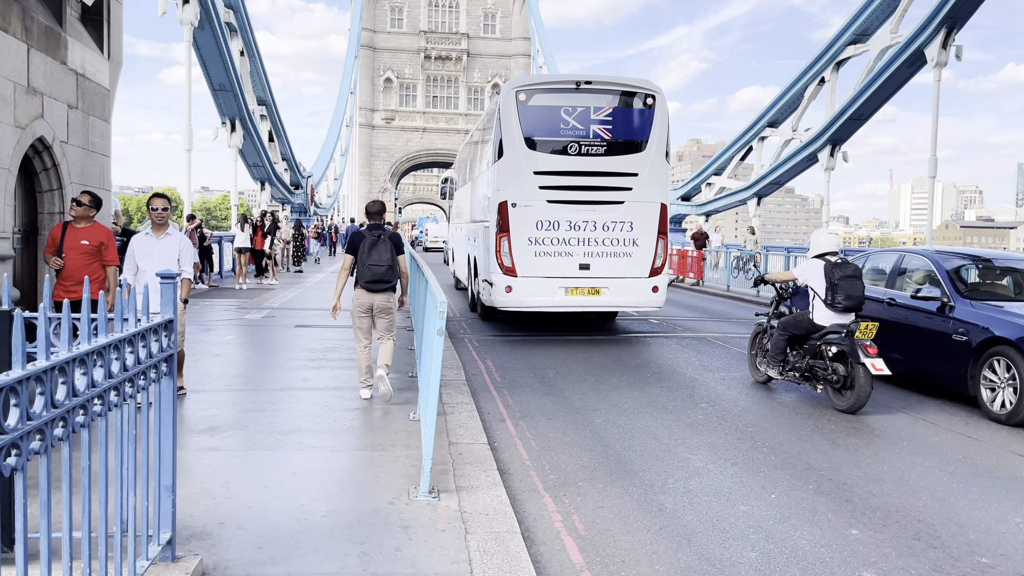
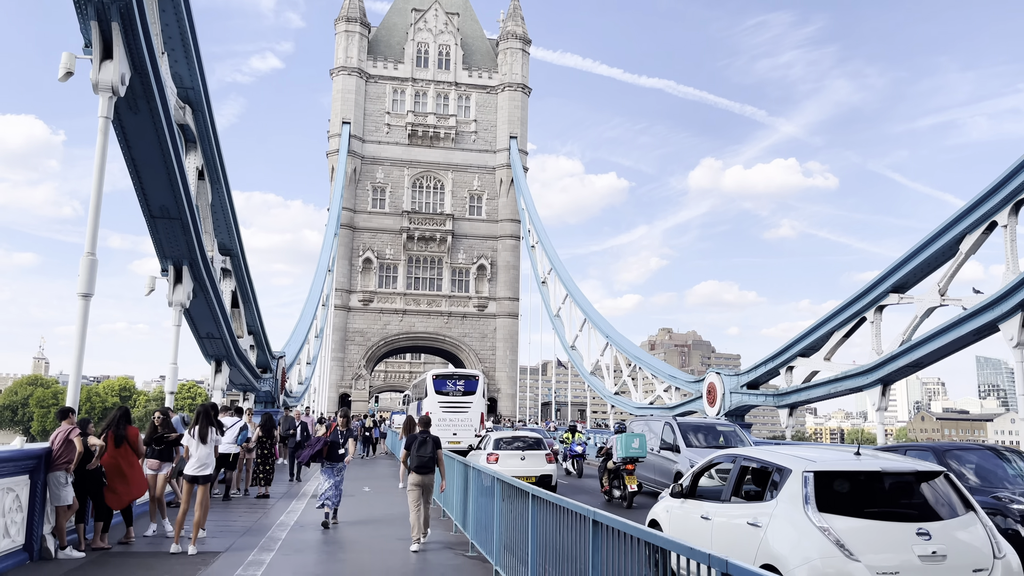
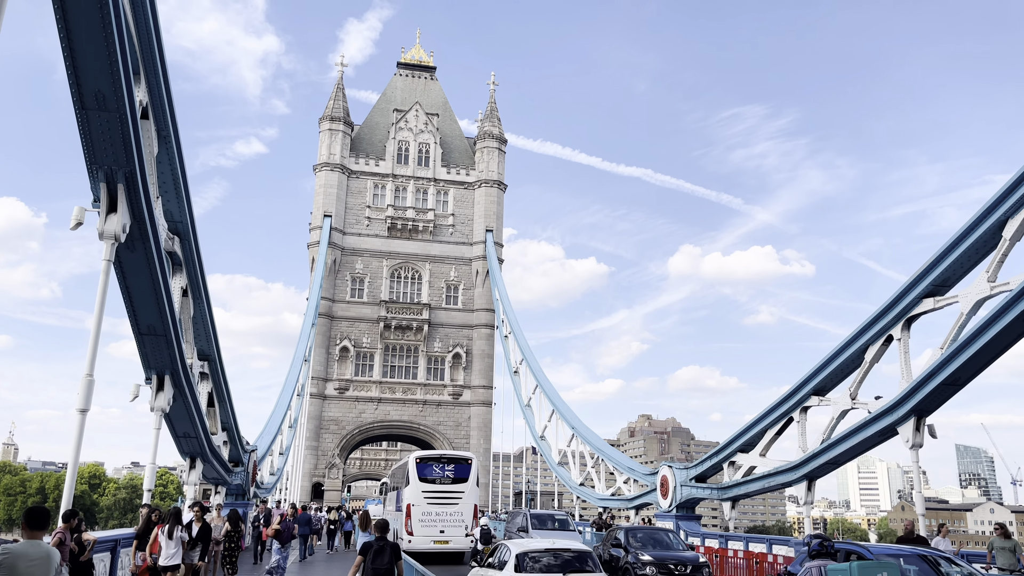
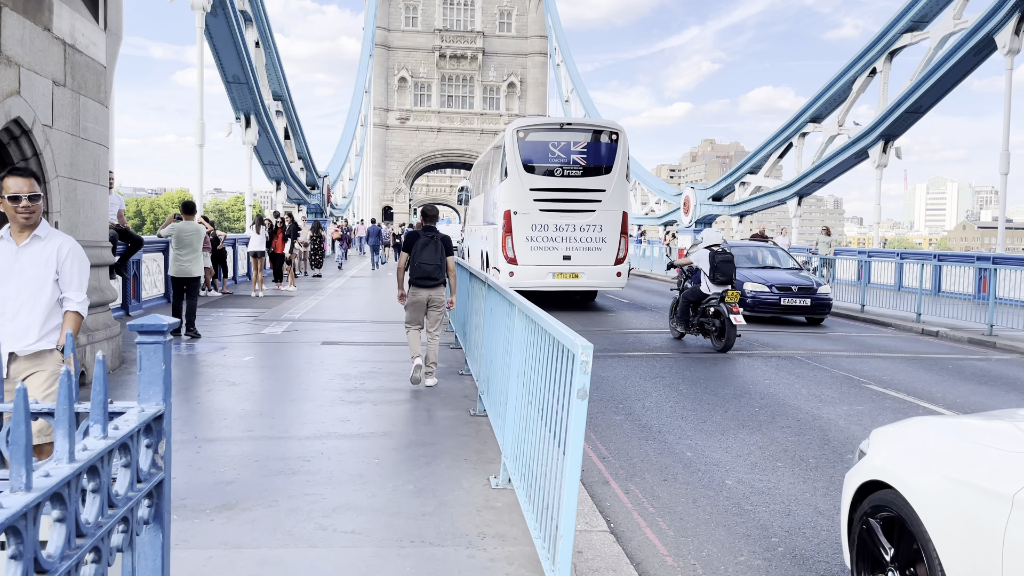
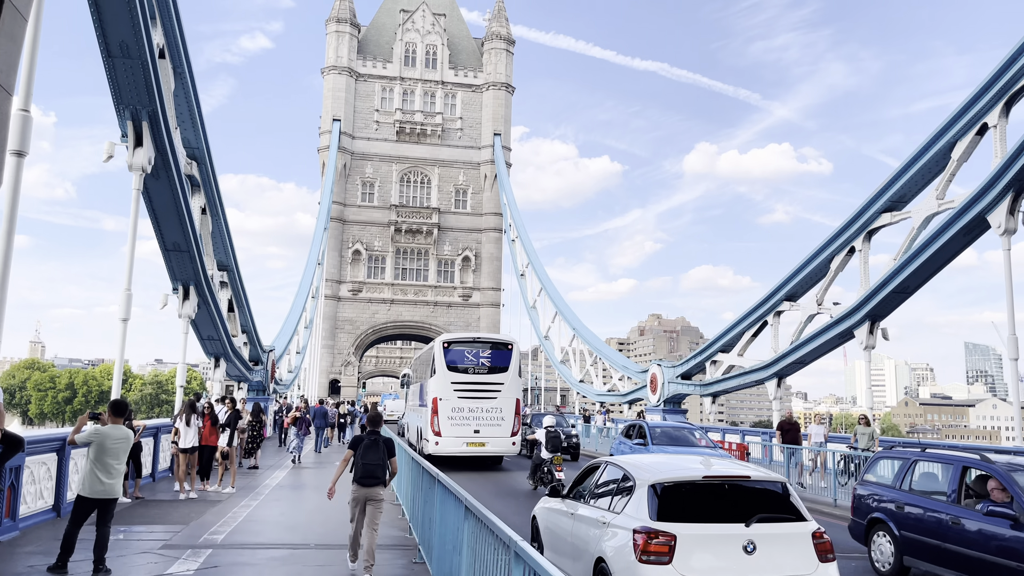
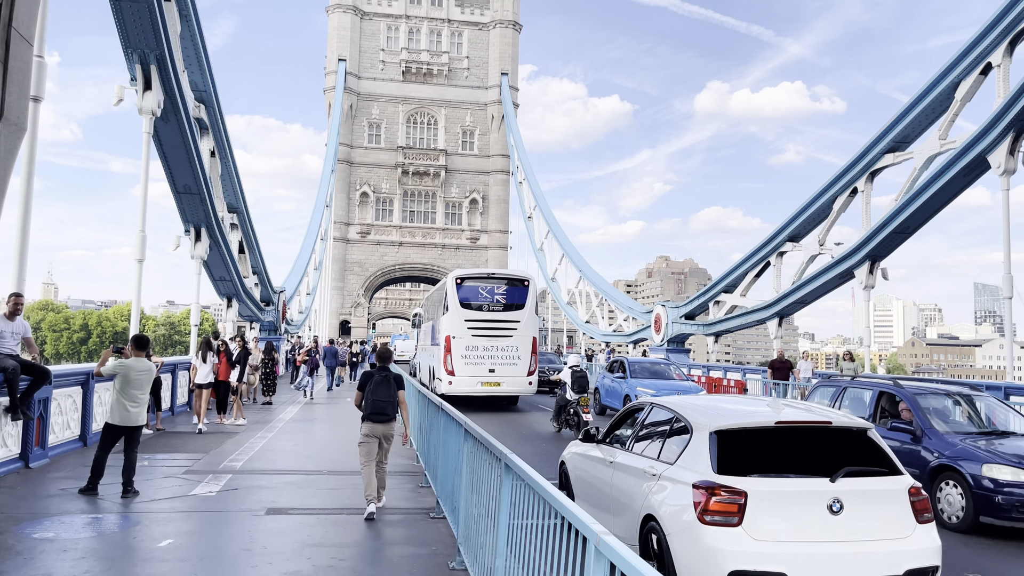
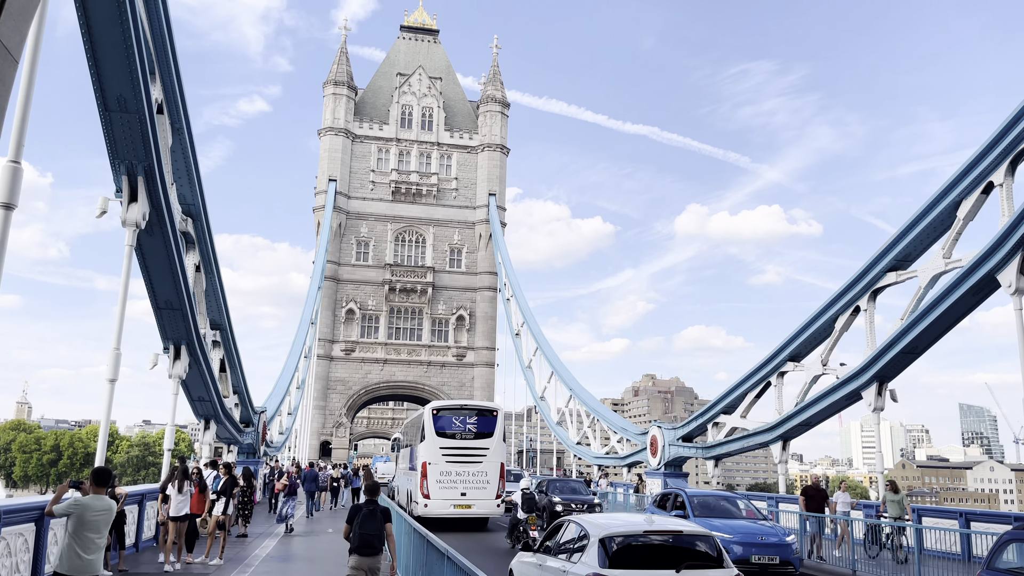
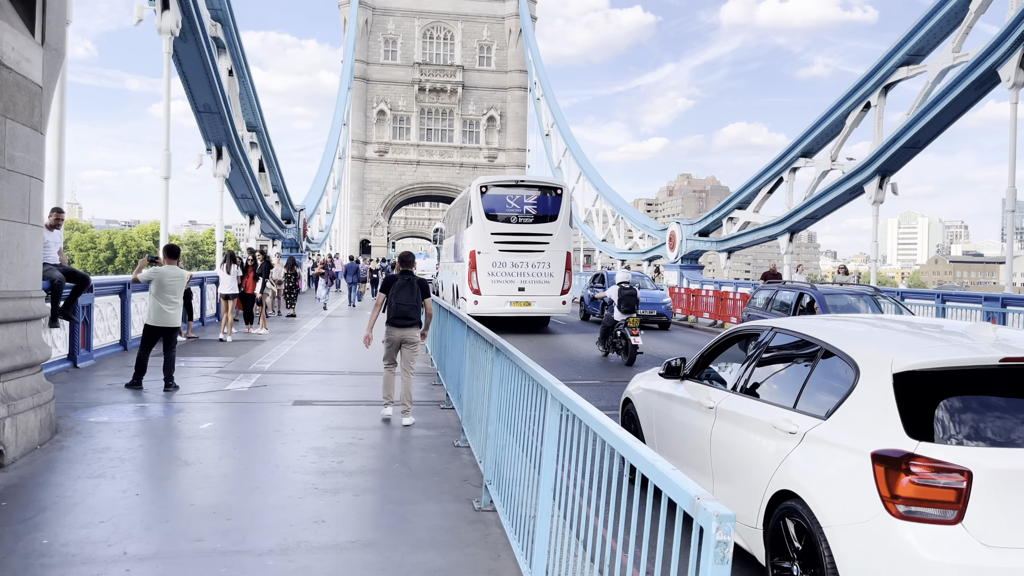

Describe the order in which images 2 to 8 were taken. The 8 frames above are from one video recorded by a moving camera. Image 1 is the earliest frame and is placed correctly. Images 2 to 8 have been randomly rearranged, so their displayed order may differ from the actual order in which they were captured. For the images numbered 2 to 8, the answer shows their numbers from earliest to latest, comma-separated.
4, 8, 6, 5, 7, 3, 2
